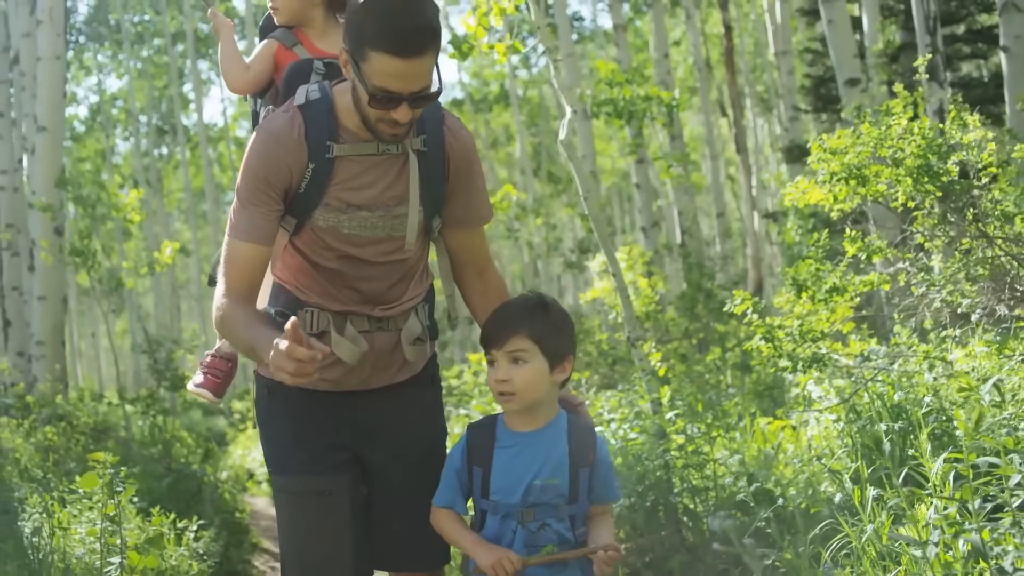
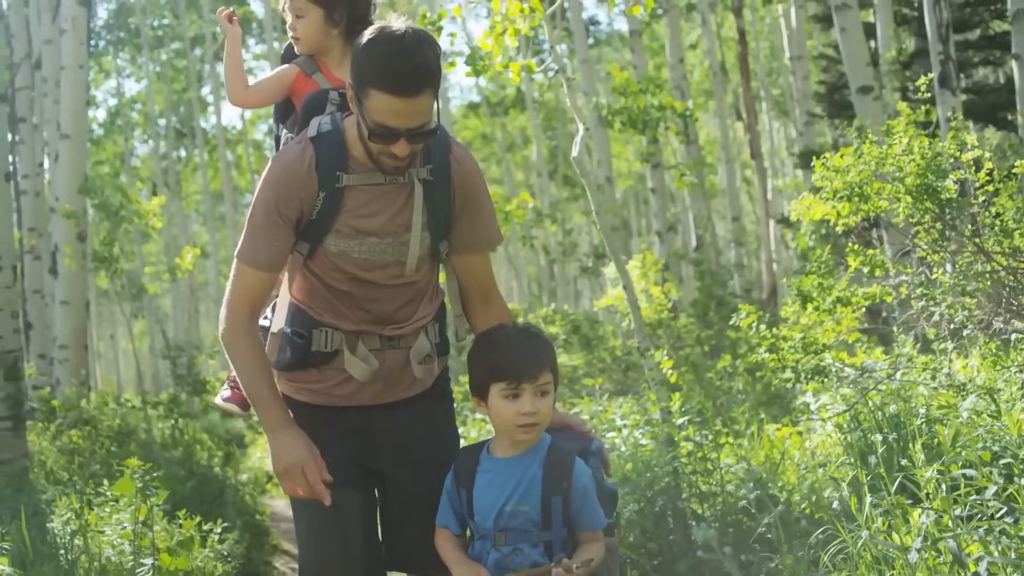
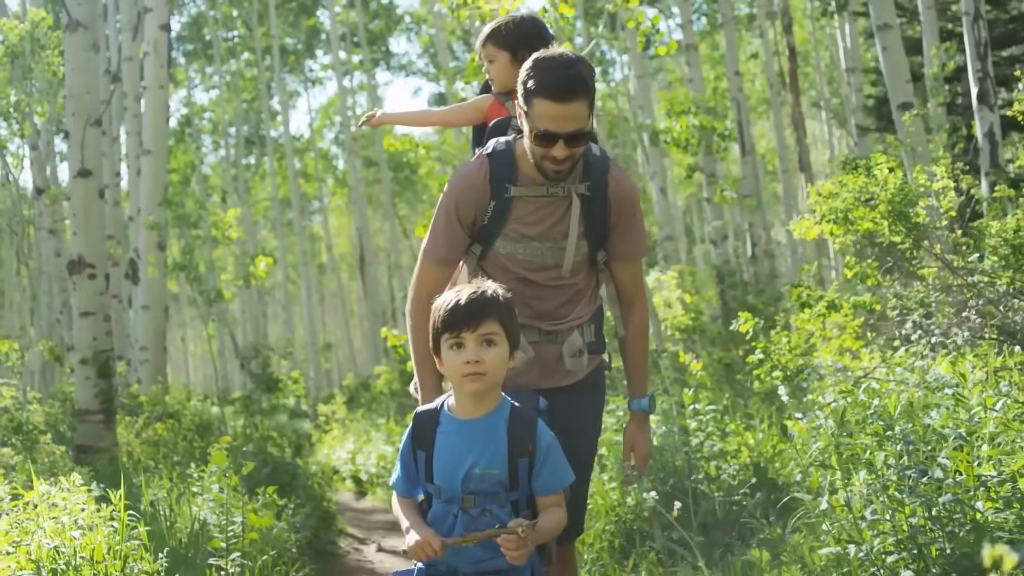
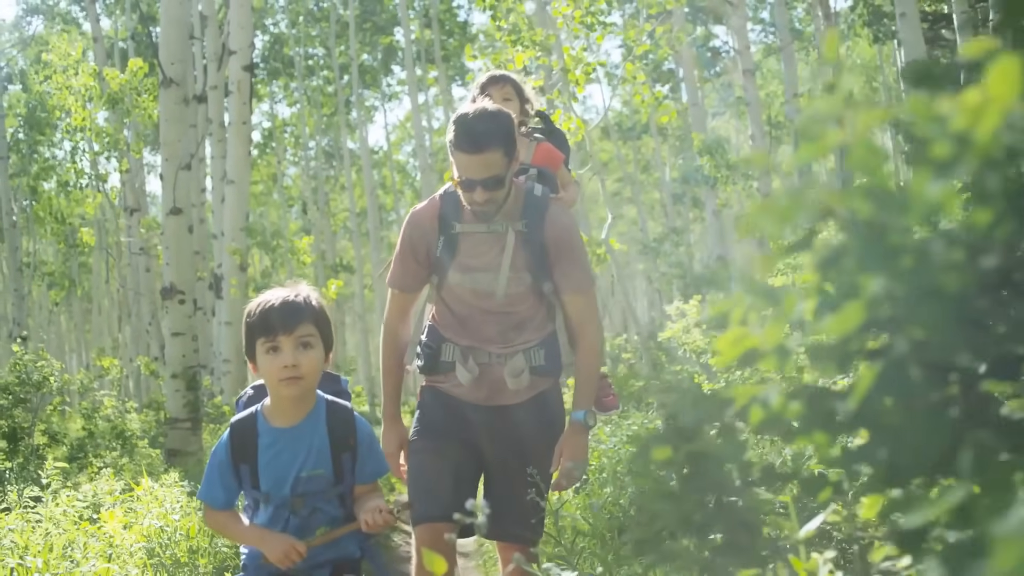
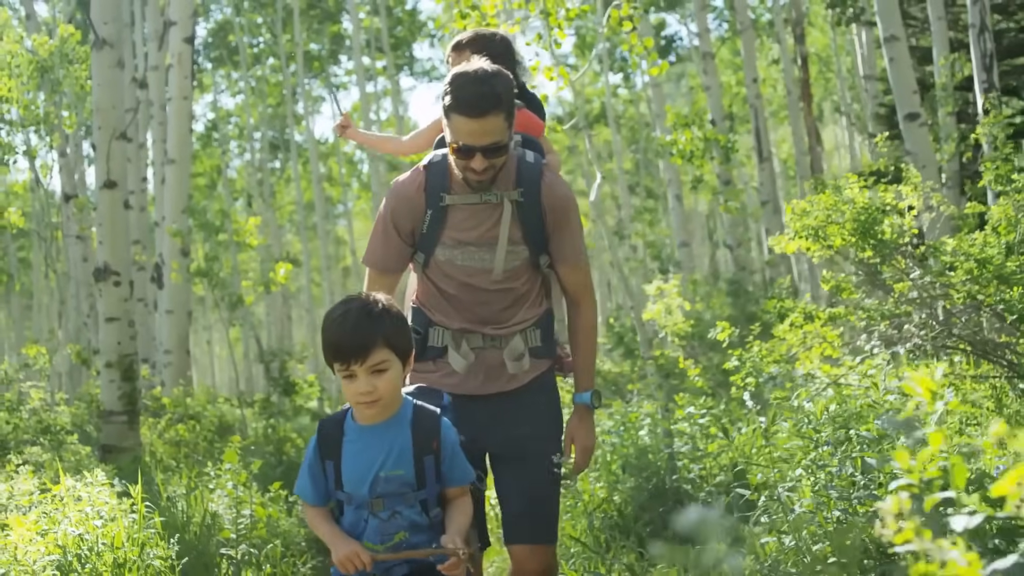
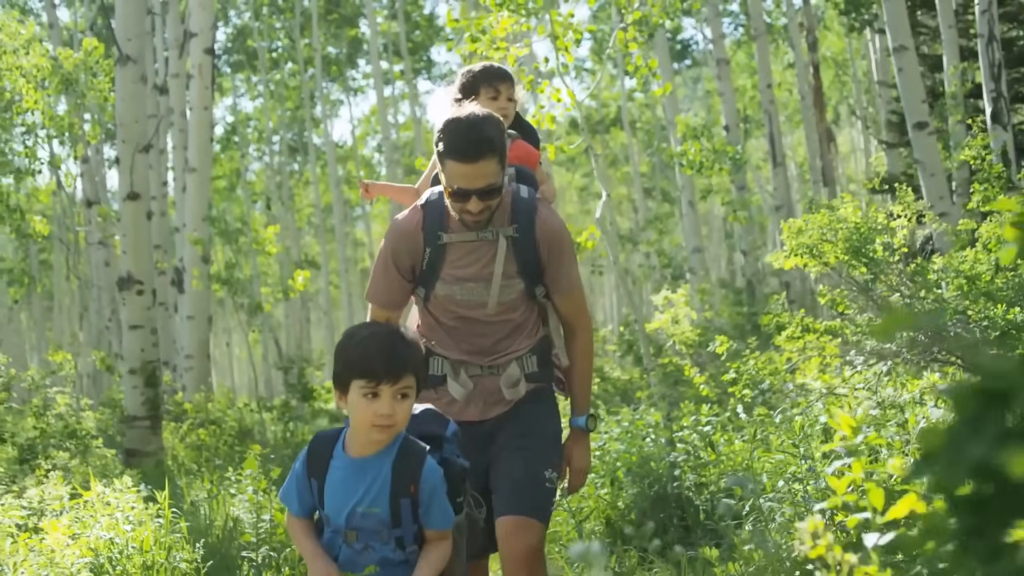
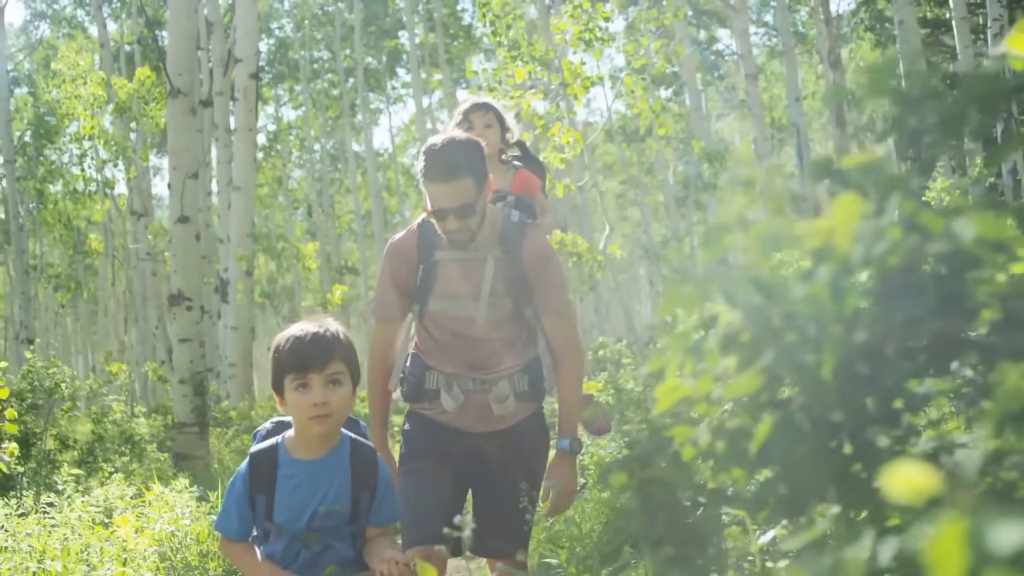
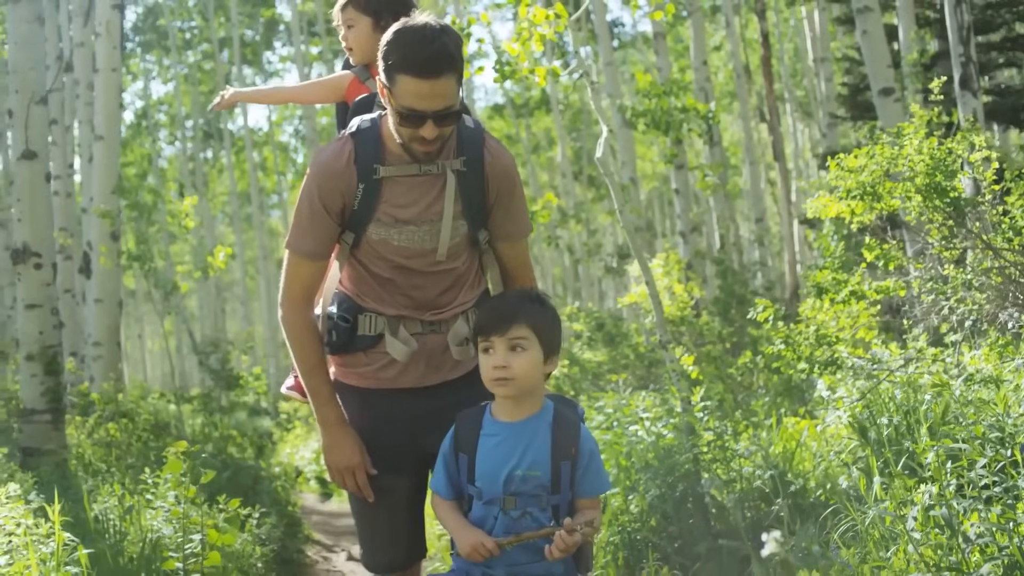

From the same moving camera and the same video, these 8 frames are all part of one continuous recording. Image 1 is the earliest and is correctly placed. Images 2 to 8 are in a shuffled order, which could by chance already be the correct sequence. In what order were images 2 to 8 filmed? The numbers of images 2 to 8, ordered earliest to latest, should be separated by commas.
2, 8, 3, 5, 6, 4, 7
